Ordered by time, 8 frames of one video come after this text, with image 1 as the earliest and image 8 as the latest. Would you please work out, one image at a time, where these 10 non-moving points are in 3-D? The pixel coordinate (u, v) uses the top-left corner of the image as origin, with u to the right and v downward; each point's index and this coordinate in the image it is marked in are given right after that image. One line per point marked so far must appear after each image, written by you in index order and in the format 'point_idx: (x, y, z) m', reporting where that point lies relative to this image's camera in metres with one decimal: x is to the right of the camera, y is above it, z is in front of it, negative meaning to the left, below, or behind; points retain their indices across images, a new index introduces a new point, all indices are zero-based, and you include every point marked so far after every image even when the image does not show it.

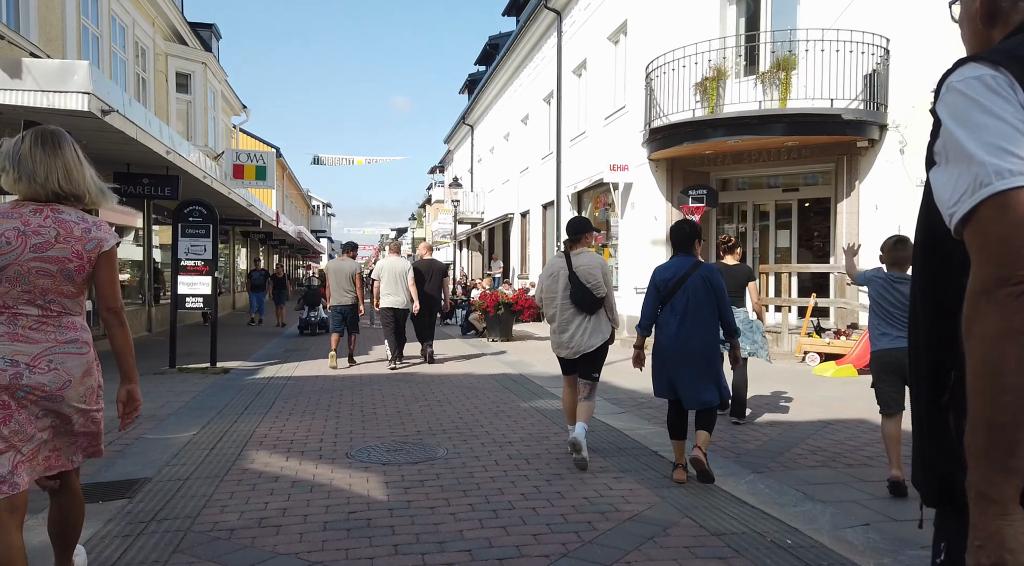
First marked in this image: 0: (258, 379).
0: (-3.1, -1.2, +10.0) m
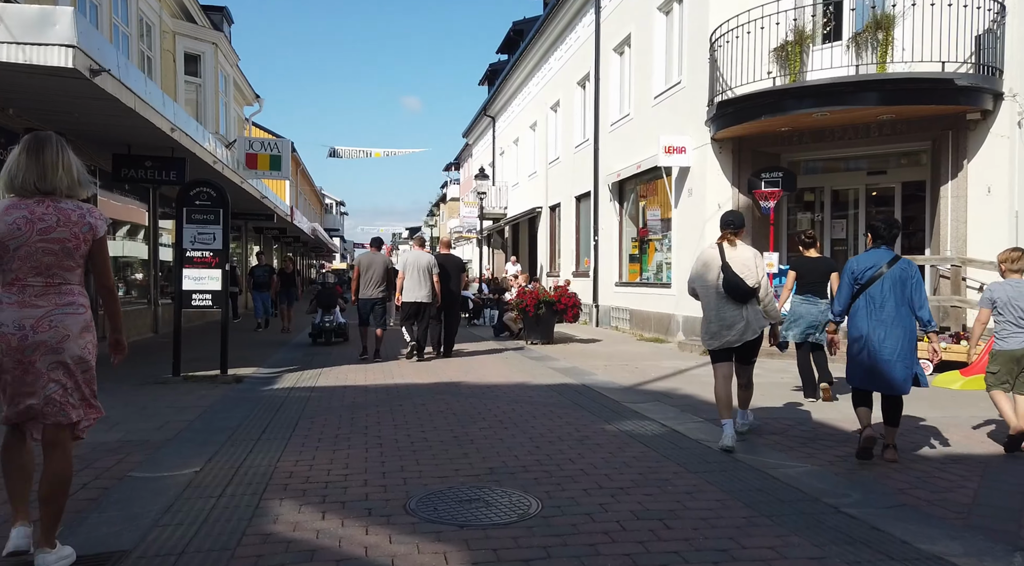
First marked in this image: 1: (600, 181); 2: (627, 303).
0: (-2.5, -1.1, +8.5) m
1: (+2.0, +2.4, +18.8) m
2: (+2.4, -0.4, +17.2) m
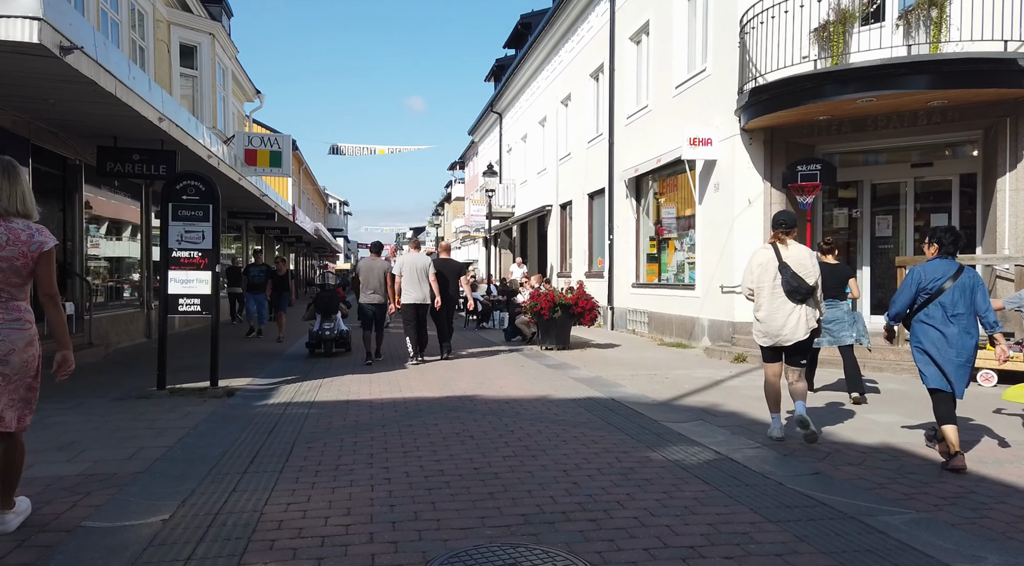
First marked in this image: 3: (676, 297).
0: (-2.3, -1.2, +7.6) m
1: (+2.3, +2.3, +18.0) m
2: (+2.6, -0.5, +16.3) m
3: (+3.0, -0.3, +14.6) m
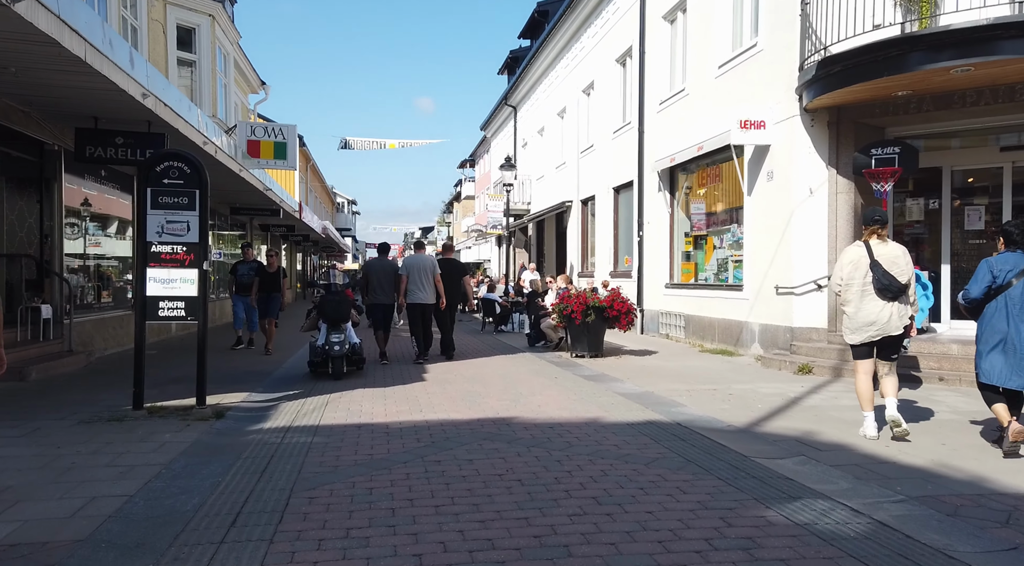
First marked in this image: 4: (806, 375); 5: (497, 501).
0: (-1.9, -1.2, +6.3) m
1: (+2.7, +2.3, +16.6) m
2: (+3.1, -0.5, +15.0) m
3: (+3.4, -0.3, +13.3) m
4: (+3.5, -1.1, +9.6) m
5: (-0.1, -1.1, +4.2) m
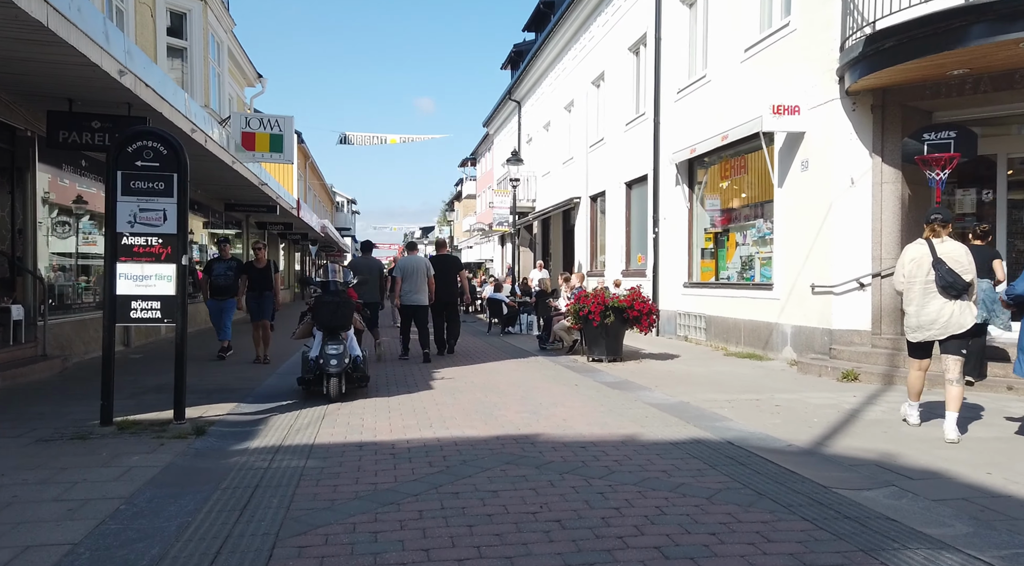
0: (-1.7, -1.1, +5.5) m
1: (+2.9, +2.4, +15.7) m
2: (+3.3, -0.4, +14.1) m
3: (+3.5, -0.2, +12.4) m
4: (+3.7, -1.1, +8.8) m
5: (+0.1, -1.1, +3.3) m
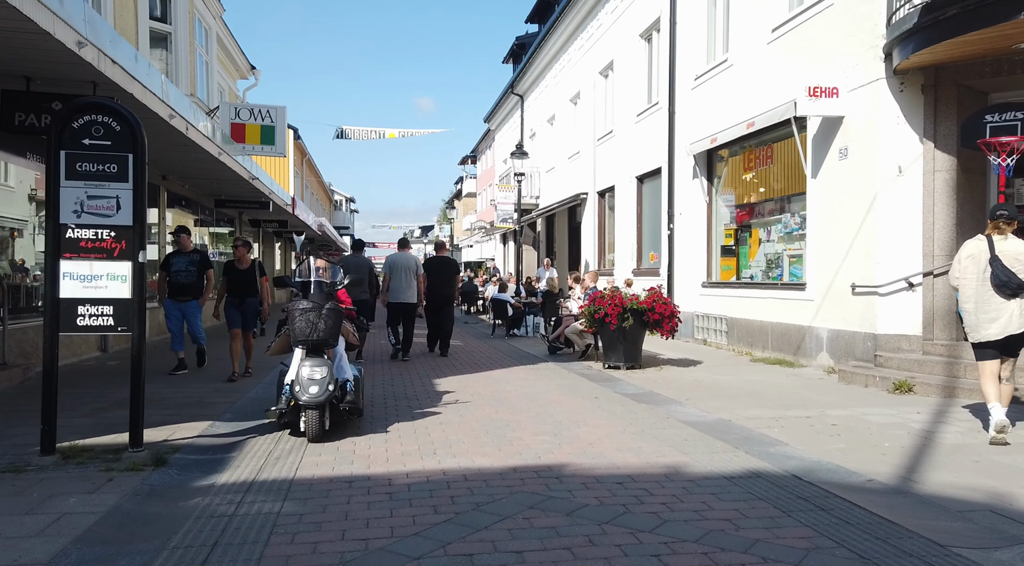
0: (-1.6, -1.1, +4.5) m
1: (+3.0, +2.4, +14.8) m
2: (+3.4, -0.4, +13.1) m
3: (+3.7, -0.2, +11.4) m
4: (+3.8, -1.1, +7.8) m
5: (+0.2, -1.1, +2.3) m
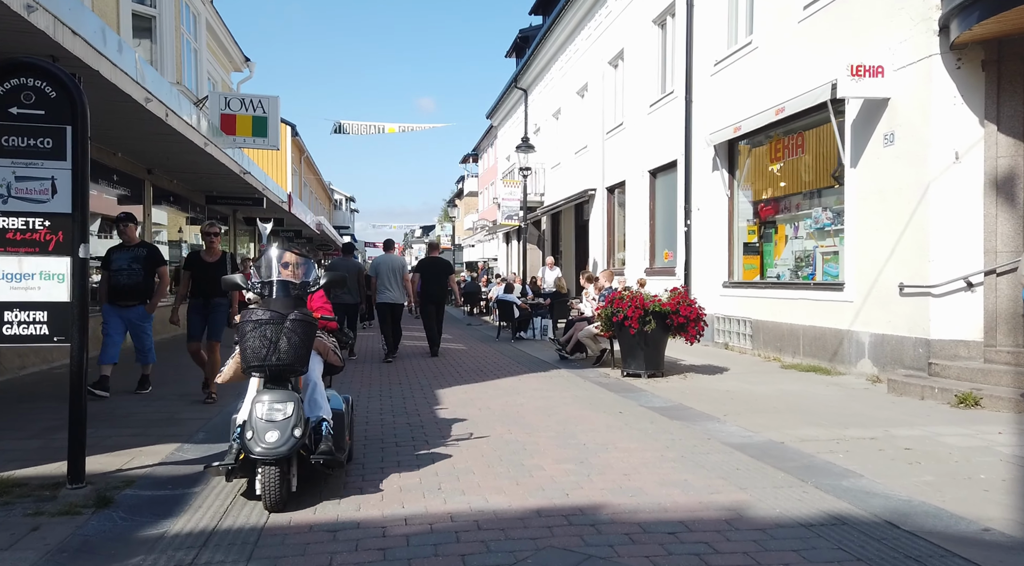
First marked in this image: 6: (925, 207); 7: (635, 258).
0: (-1.5, -1.1, +3.6) m
1: (+3.1, +2.4, +13.9) m
2: (+3.5, -0.4, +12.2) m
3: (+3.8, -0.2, +10.5) m
4: (+3.9, -1.1, +6.9) m
5: (+0.3, -1.1, +1.4) m
6: (+4.1, +0.8, +8.1) m
7: (+2.7, +0.5, +17.4) m
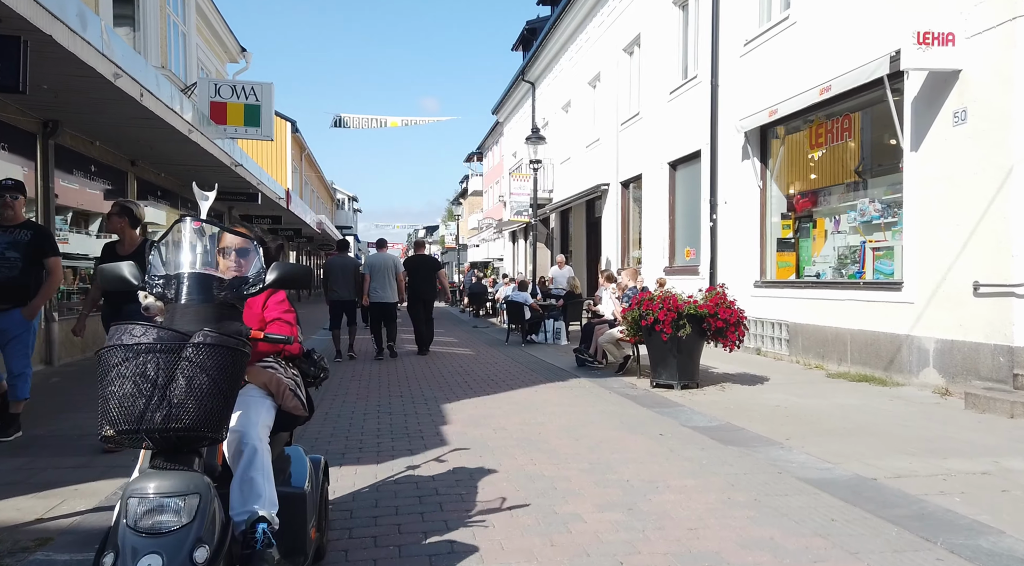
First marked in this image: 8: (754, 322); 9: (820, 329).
0: (-1.4, -1.1, +2.5) m
1: (+3.3, +2.4, +12.8) m
2: (+3.7, -0.4, +11.1) m
3: (+3.9, -0.2, +9.4) m
4: (+4.0, -1.1, +5.8) m
5: (+0.4, -1.1, +0.4) m
6: (+4.3, +0.8, +7.0) m
7: (+2.9, +0.5, +16.3) m
8: (+3.5, -0.6, +11.7) m
9: (+3.8, -0.6, +9.9) m
